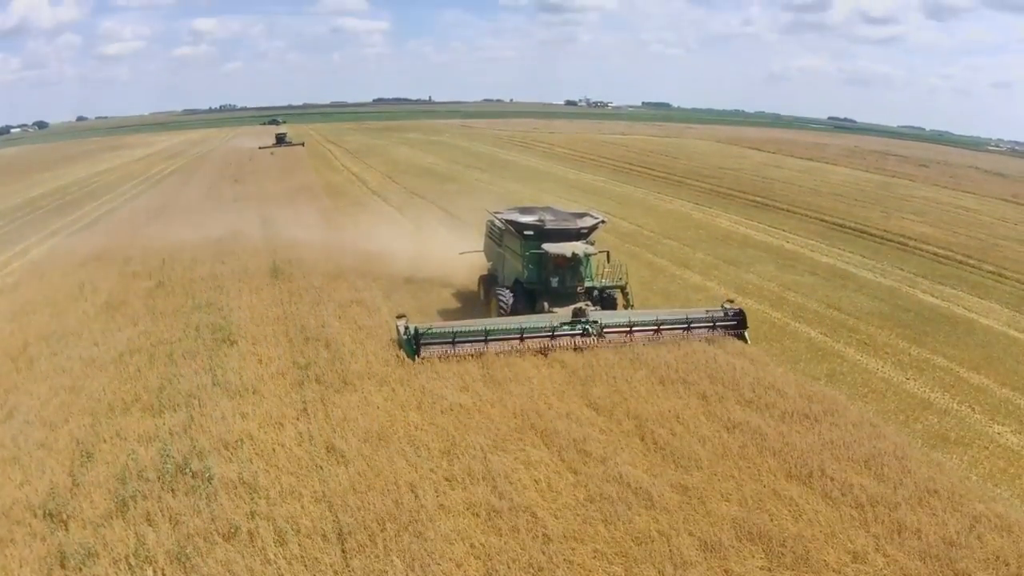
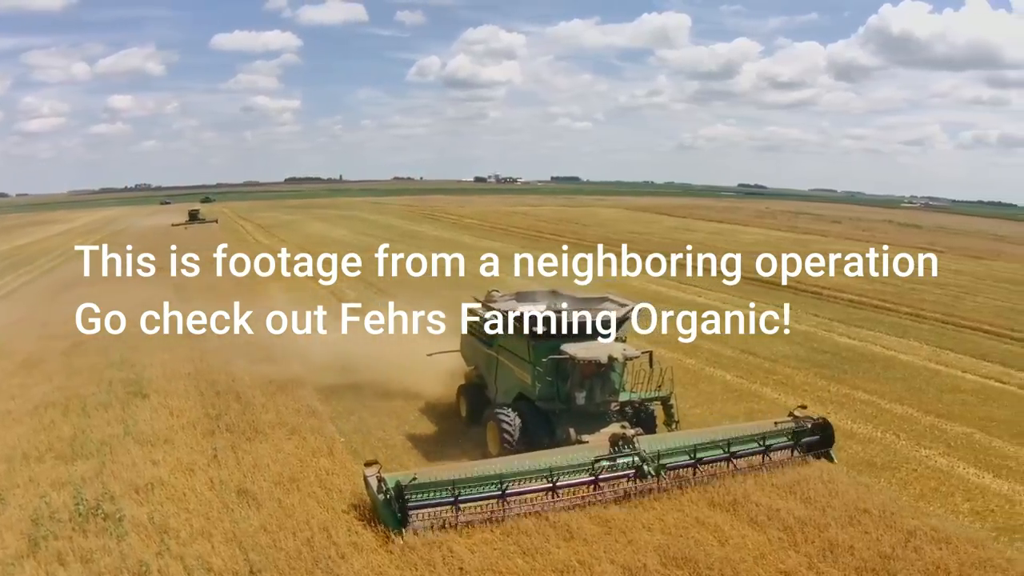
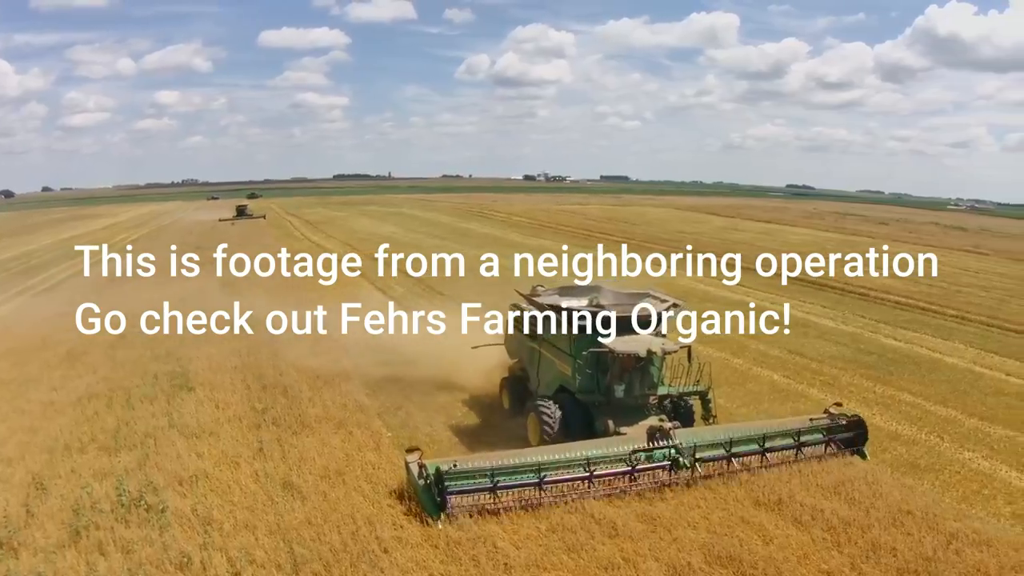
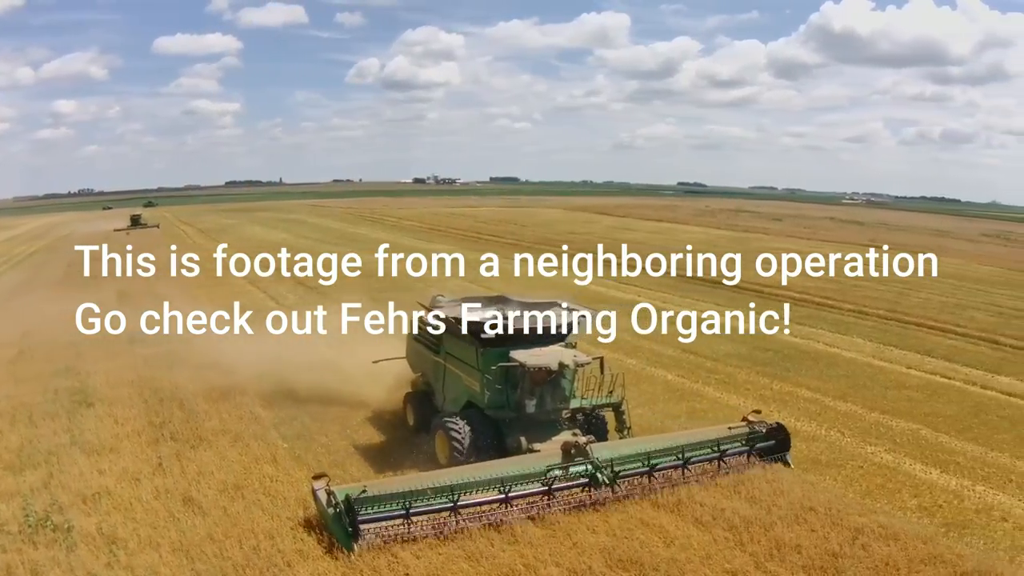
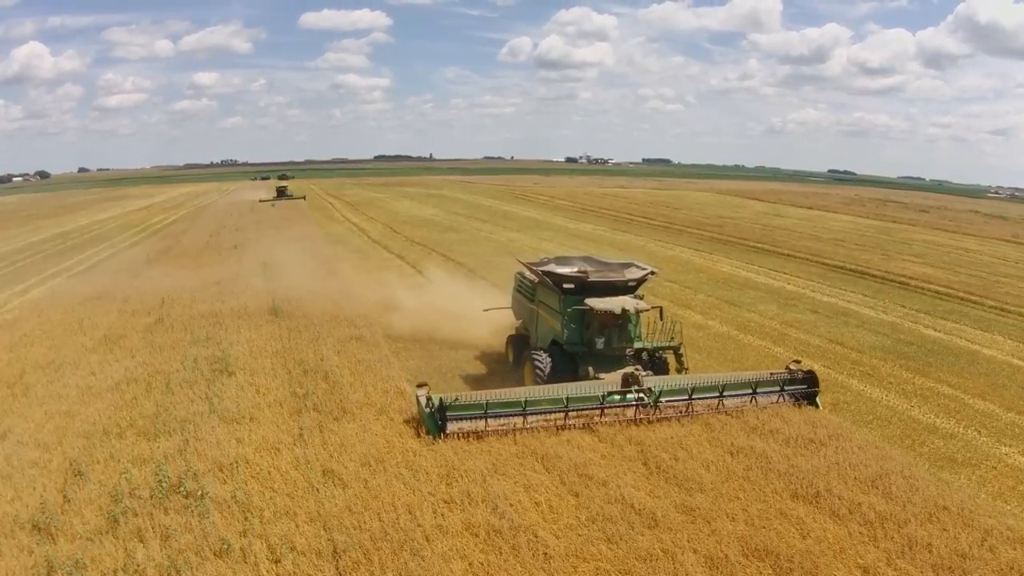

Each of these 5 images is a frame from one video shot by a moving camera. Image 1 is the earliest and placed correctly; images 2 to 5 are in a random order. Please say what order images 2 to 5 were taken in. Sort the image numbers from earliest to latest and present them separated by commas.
5, 3, 2, 4
